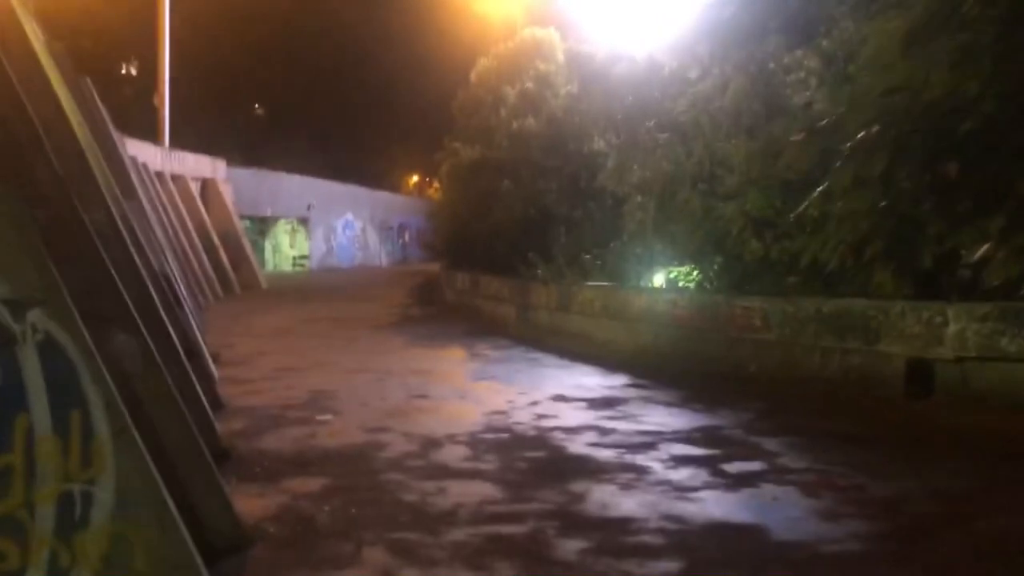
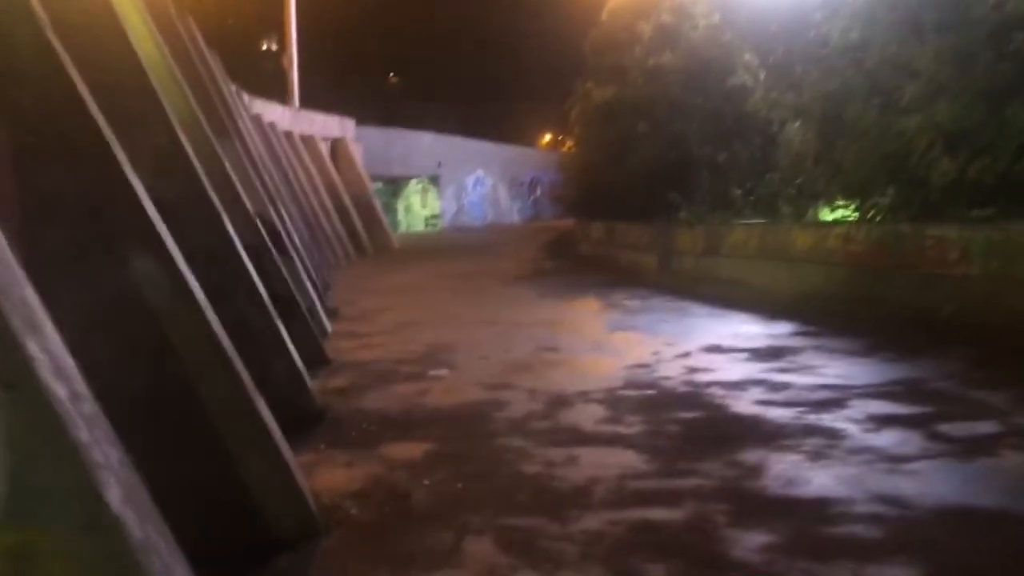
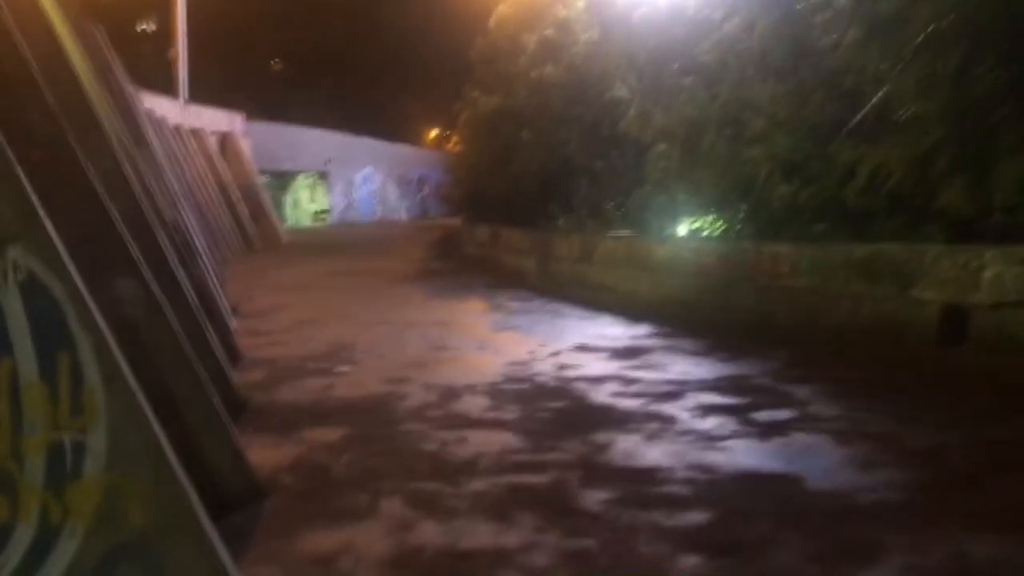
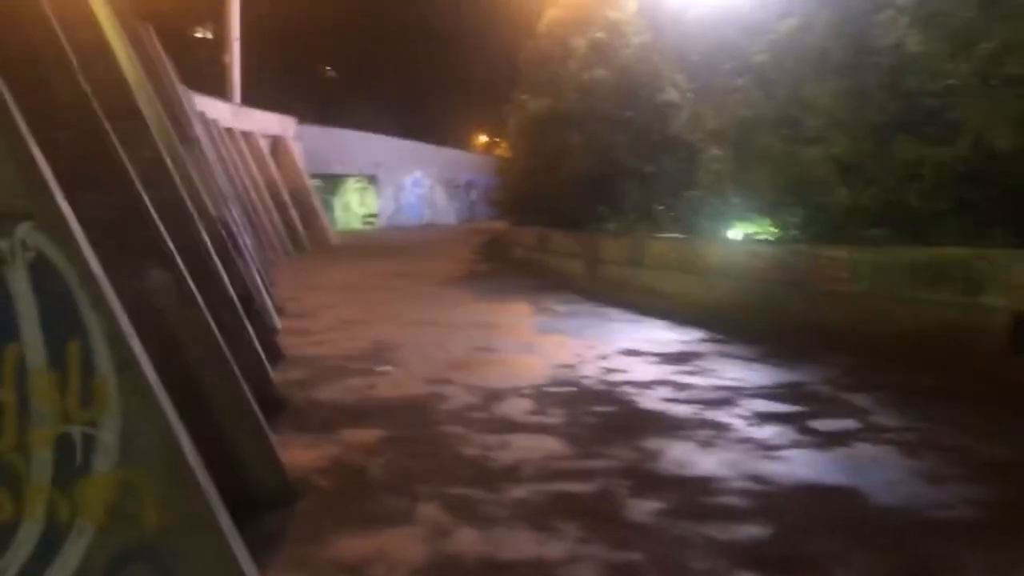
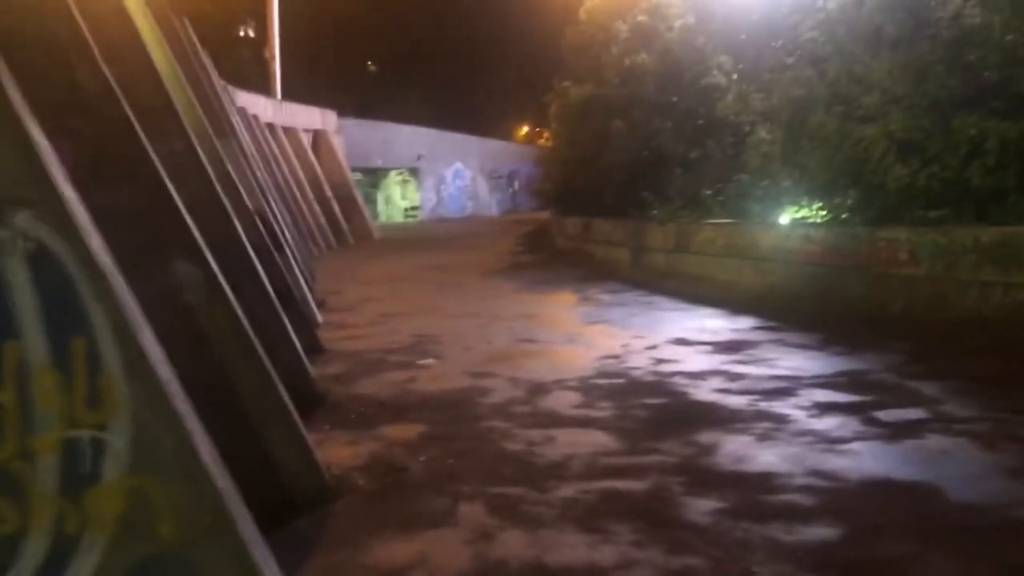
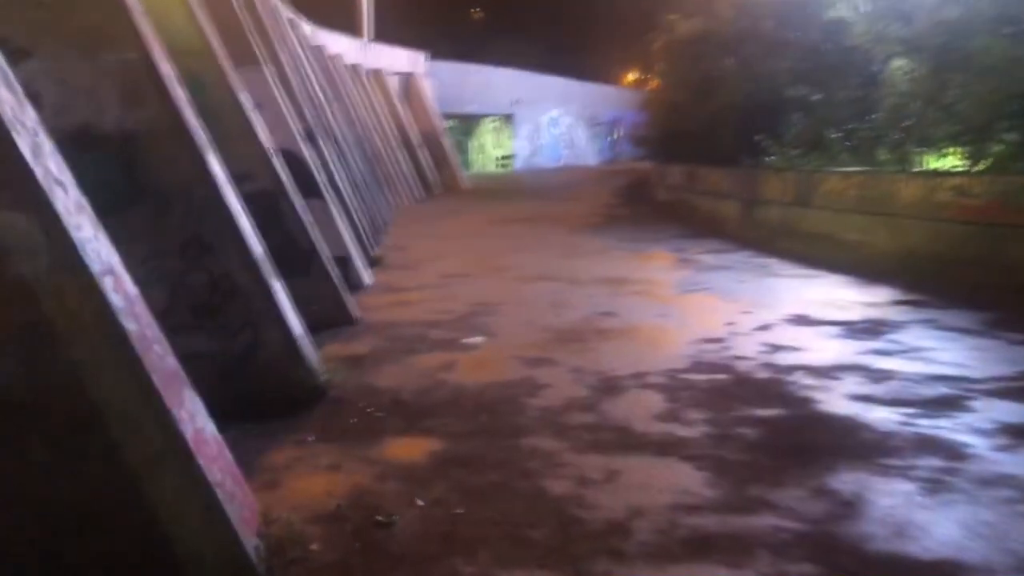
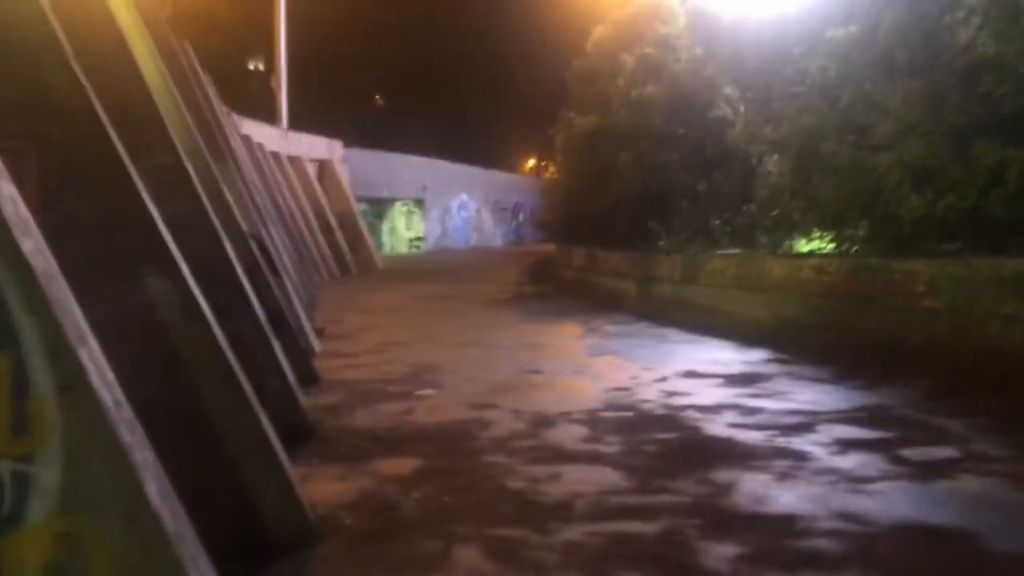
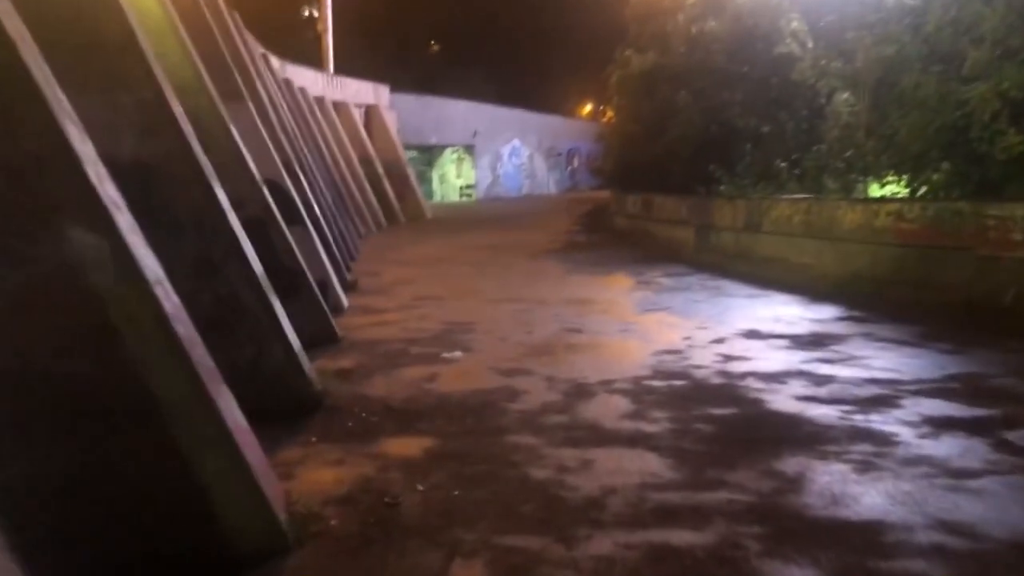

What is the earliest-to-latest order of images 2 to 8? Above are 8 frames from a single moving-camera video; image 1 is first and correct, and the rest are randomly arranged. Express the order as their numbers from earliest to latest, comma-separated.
3, 4, 5, 7, 2, 8, 6
